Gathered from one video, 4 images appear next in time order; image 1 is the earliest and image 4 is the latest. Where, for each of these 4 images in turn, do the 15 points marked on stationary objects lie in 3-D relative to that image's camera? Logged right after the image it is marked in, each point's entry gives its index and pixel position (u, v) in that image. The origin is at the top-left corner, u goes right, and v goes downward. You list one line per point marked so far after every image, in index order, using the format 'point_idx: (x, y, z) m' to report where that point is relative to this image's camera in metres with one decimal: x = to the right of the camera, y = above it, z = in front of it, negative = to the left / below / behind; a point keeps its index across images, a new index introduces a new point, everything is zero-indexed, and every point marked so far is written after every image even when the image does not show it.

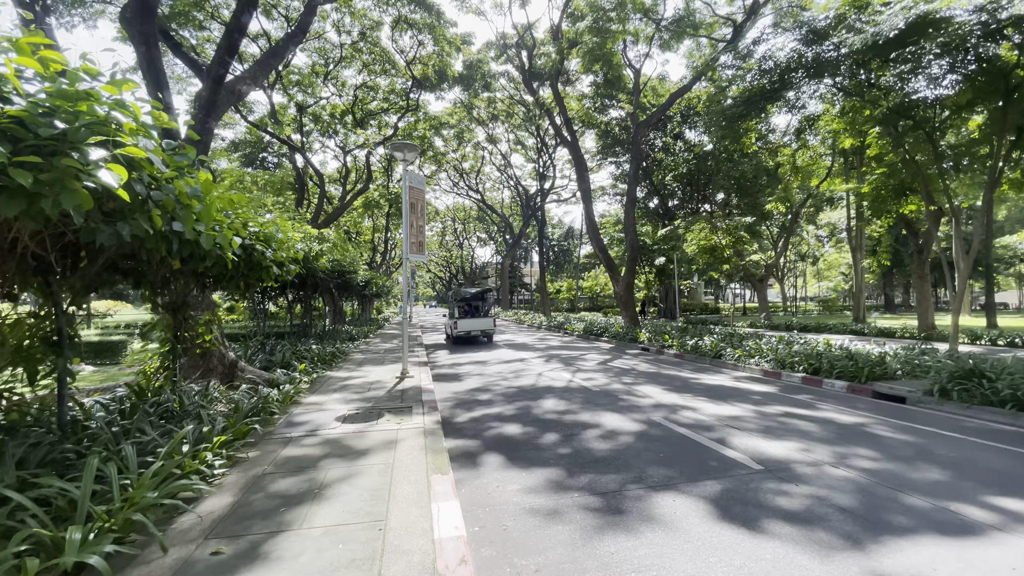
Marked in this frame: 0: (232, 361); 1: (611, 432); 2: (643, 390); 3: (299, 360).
0: (-5.2, -1.4, +9.0) m
1: (+1.3, -1.8, +6.0) m
2: (+2.4, -1.8, +8.6) m
3: (-4.9, -1.7, +11.0) m
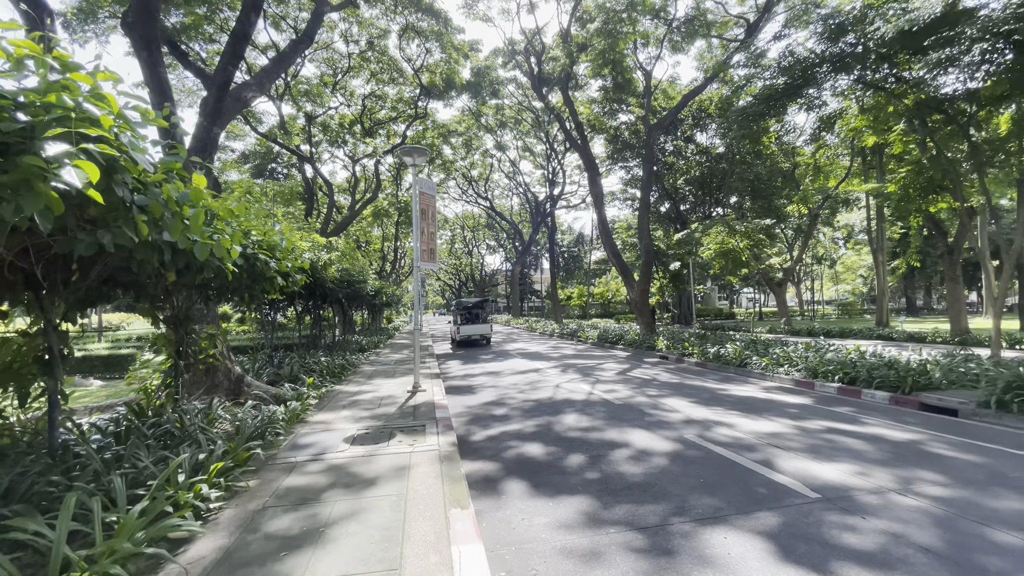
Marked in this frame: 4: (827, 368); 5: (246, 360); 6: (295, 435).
0: (-4.9, -1.6, +8.6) m
1: (+1.5, -1.9, +5.5) m
2: (+2.7, -2.0, +8.1) m
3: (-4.5, -1.9, +10.6) m
4: (+6.4, -1.6, +9.8) m
5: (-6.2, -1.7, +11.0) m
6: (-2.7, -1.8, +5.9) m
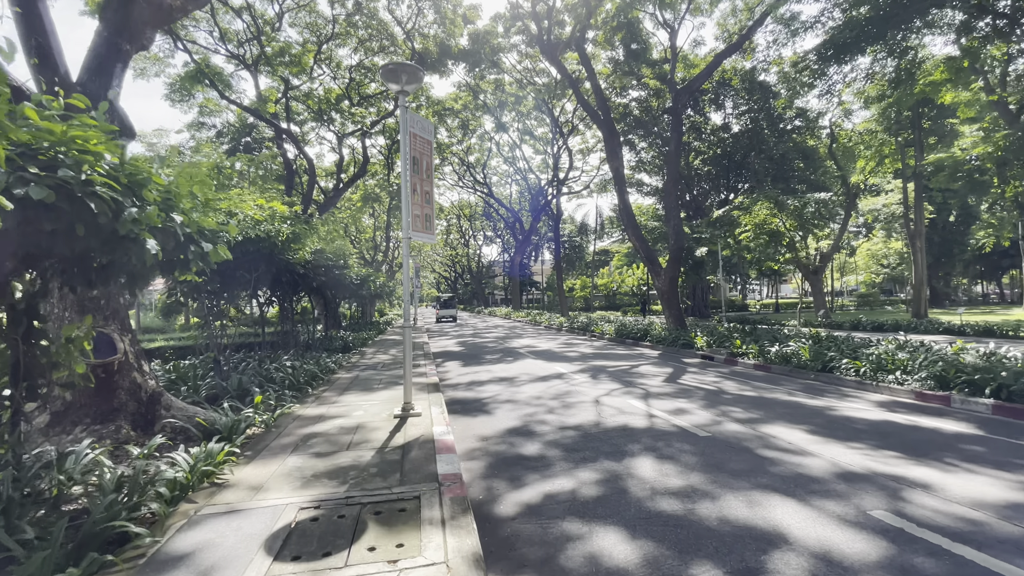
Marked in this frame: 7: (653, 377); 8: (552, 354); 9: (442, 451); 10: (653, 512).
0: (-4.5, -1.3, +6.0) m
1: (+1.9, -1.7, +2.9) m
2: (+3.1, -1.7, +5.5) m
3: (-4.2, -1.6, +8.0) m
4: (+6.8, -1.4, +7.3) m
5: (-5.8, -1.4, +8.3) m
6: (-2.3, -1.6, +3.3) m
7: (+2.9, -1.8, +9.8) m
8: (+1.2, -2.0, +14.7) m
9: (-0.7, -1.6, +4.7) m
10: (+1.1, -1.7, +3.7) m
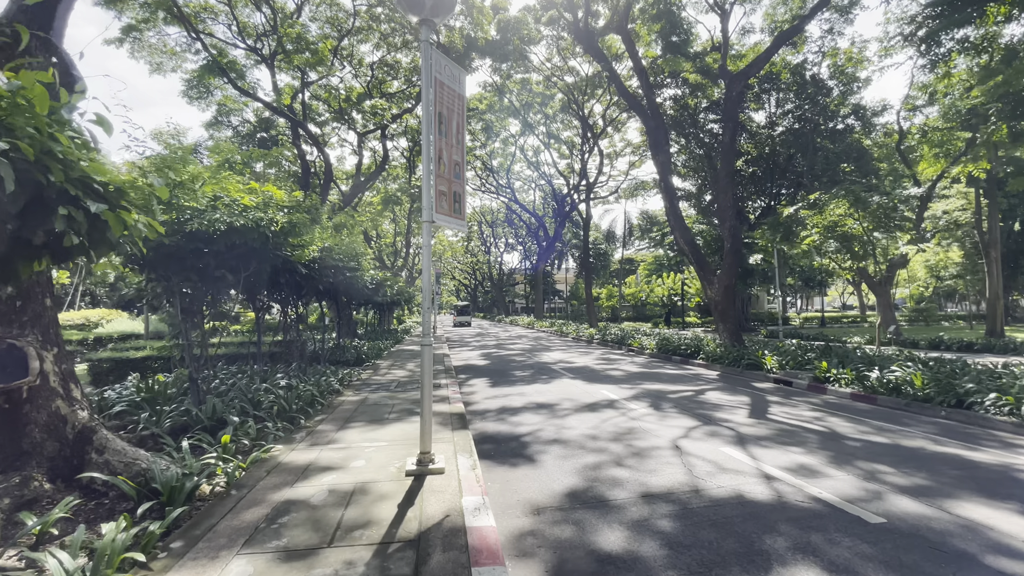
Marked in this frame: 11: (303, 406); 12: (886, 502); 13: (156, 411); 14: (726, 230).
0: (-4.0, -1.3, +4.3) m
1: (+2.4, -1.7, +1.0) m
2: (+3.6, -1.8, +3.6) m
3: (-3.5, -1.6, +6.3) m
4: (+7.4, -1.5, +5.2) m
5: (-5.1, -1.4, +6.8) m
6: (-1.8, -1.6, +1.6) m
7: (+3.6, -2.0, +7.9) m
8: (+2.1, -2.2, +12.8) m
9: (-0.2, -1.6, +2.9) m
10: (+1.5, -1.7, +1.8) m
11: (-3.2, -1.8, +7.3) m
12: (+3.2, -1.8, +4.1) m
13: (-4.4, -1.5, +5.9) m
14: (+6.8, +1.8, +15.3) m
